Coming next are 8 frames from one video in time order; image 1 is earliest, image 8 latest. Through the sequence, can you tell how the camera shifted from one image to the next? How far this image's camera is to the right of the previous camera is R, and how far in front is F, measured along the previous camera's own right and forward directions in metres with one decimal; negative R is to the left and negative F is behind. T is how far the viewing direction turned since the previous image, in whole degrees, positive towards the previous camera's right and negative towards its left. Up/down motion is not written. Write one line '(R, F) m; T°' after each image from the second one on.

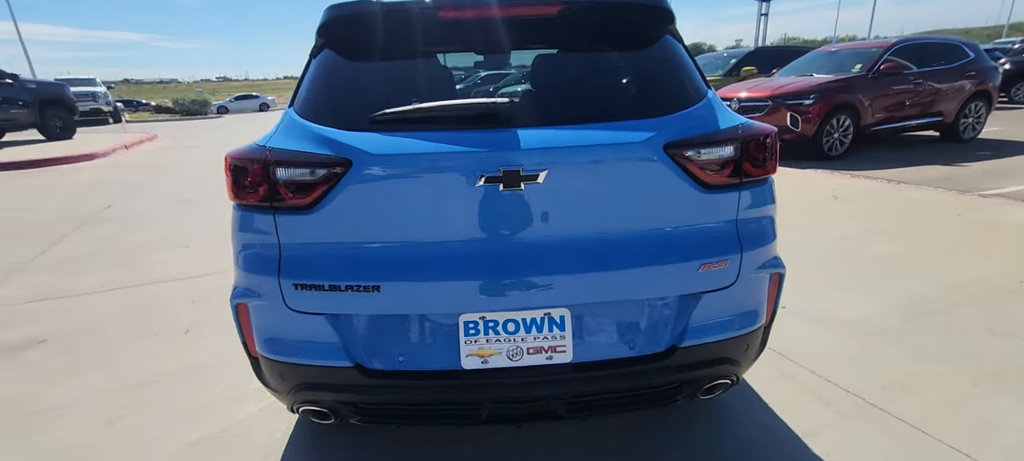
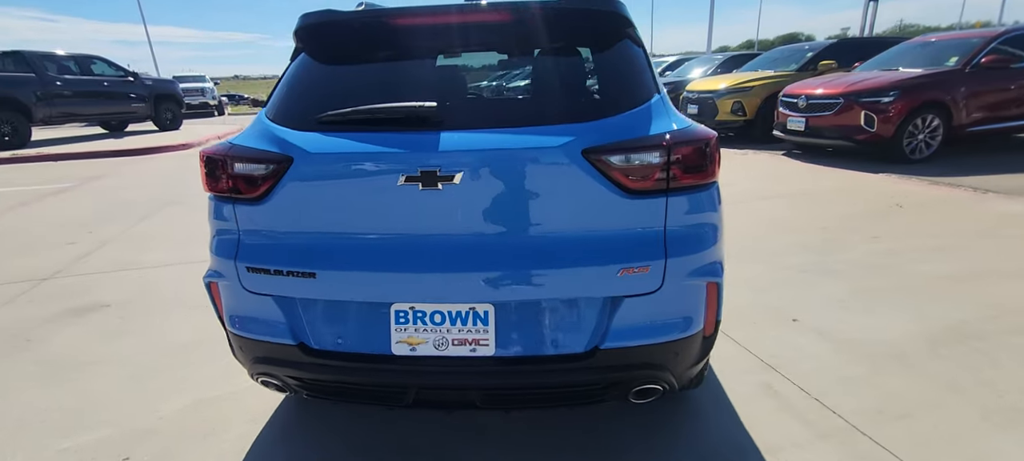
(+0.4, 0.0) m; -9°
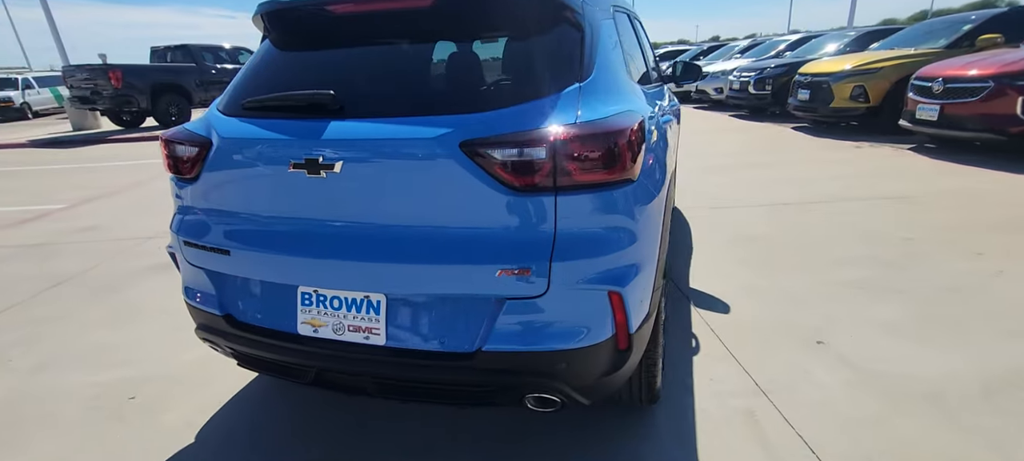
(+0.6, +0.1) m; -13°
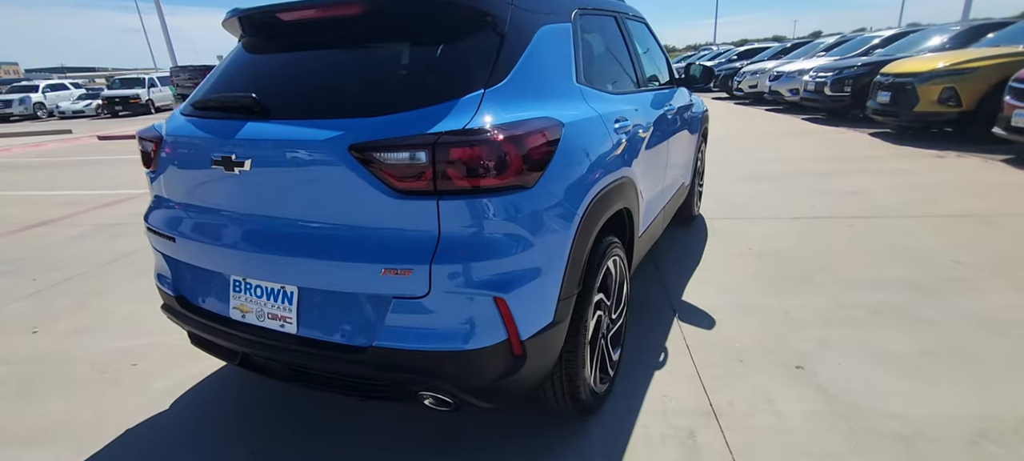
(+0.5, 0.0) m; -8°
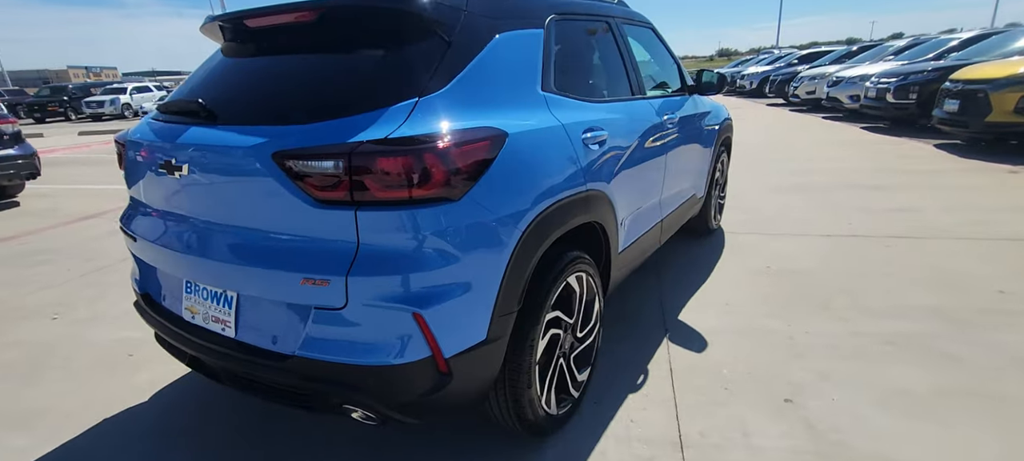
(+0.3, +0.1) m; -6°
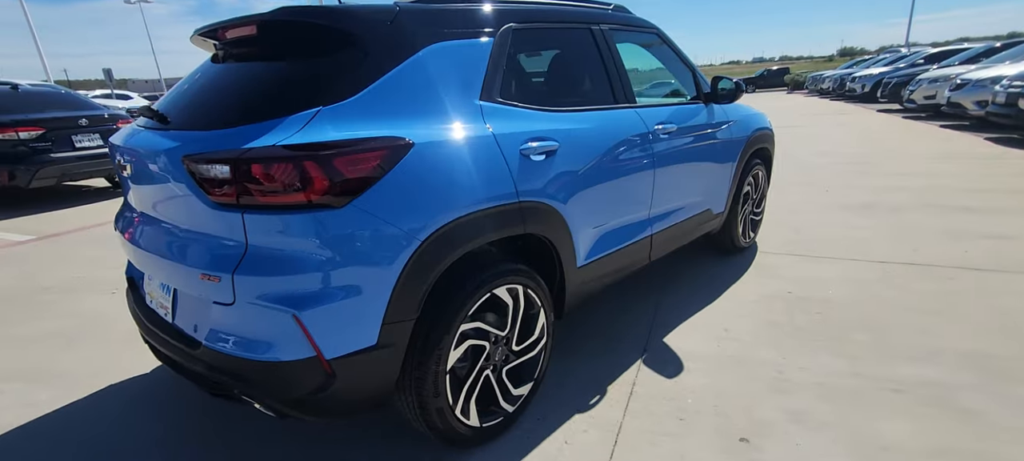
(+0.6, +0.1) m; -10°
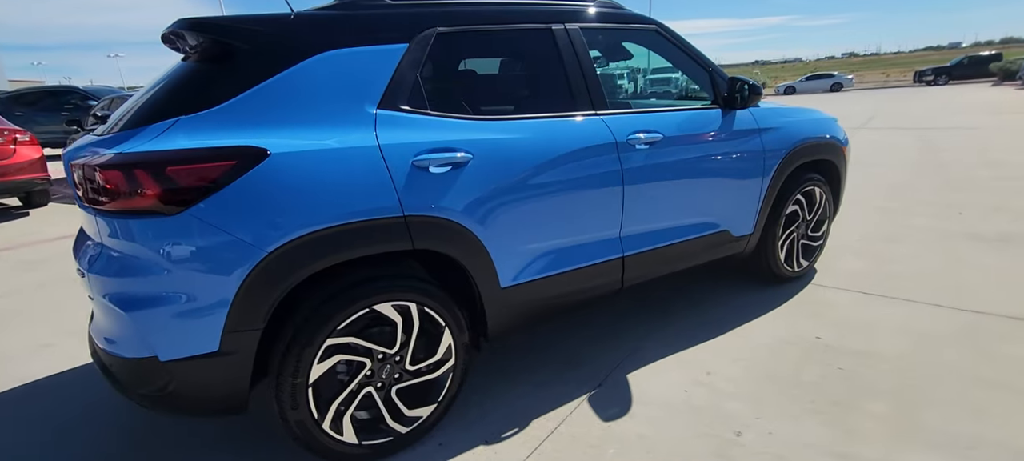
(+0.8, +0.3) m; -15°
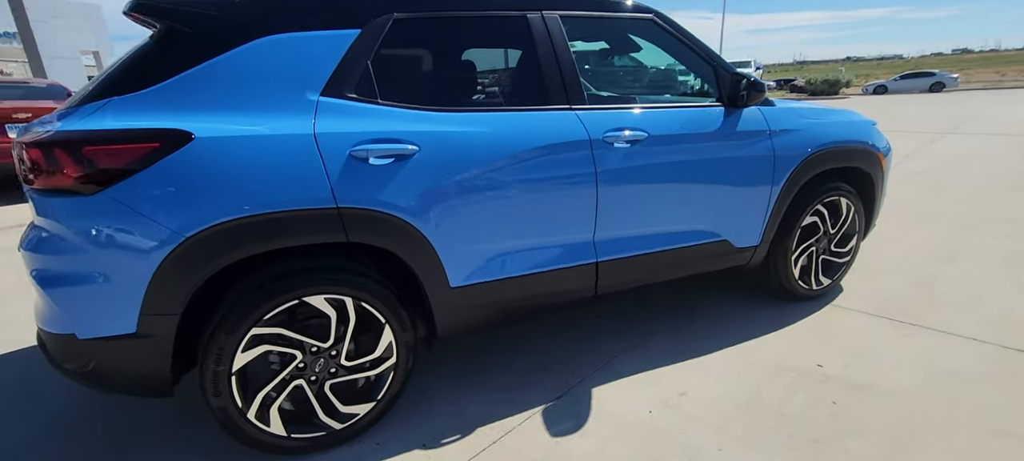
(+0.4, +0.1) m; -7°
